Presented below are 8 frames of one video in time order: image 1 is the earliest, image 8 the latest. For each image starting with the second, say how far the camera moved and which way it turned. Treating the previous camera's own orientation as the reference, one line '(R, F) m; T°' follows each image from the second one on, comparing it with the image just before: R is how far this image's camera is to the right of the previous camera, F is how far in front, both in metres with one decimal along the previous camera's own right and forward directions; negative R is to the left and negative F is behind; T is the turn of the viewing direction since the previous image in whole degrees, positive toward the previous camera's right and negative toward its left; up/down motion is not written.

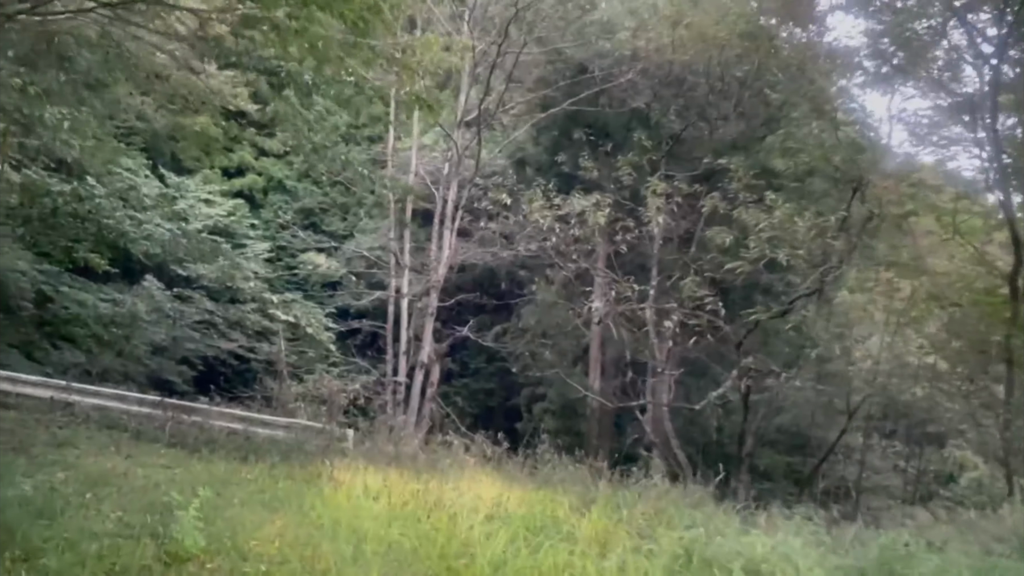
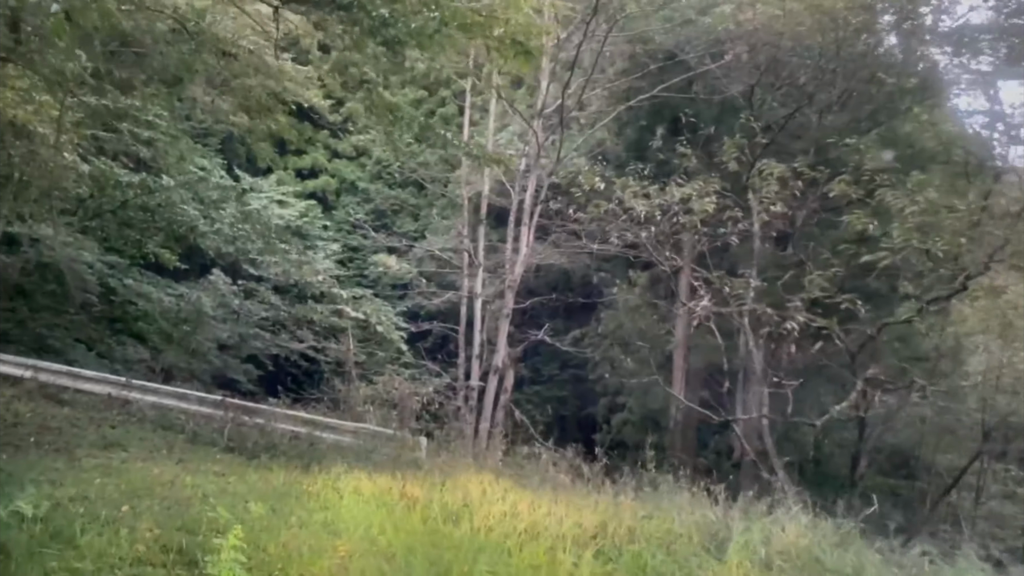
(-0.2, +0.9) m; -5°
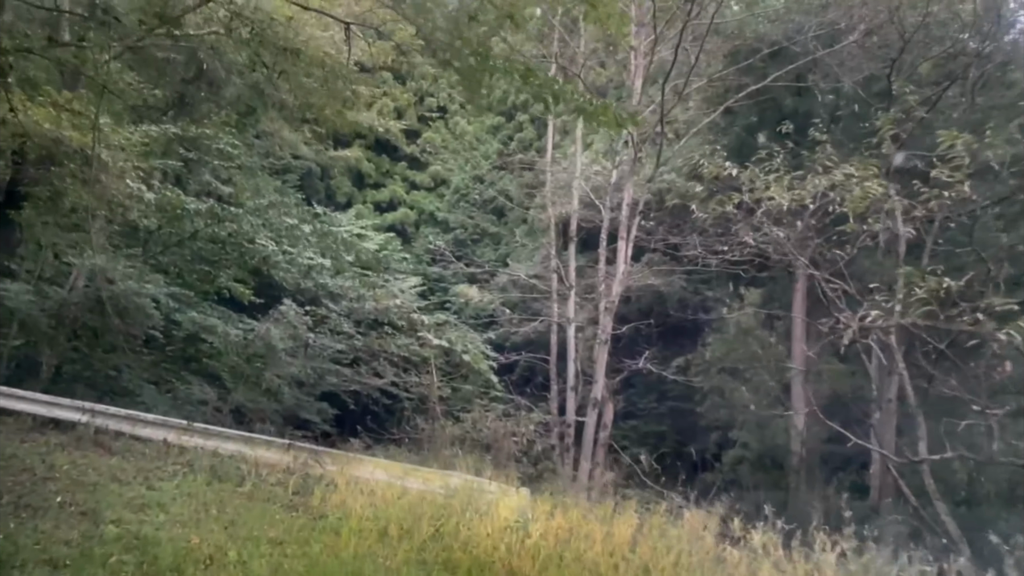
(-0.3, +1.2) m; -6°
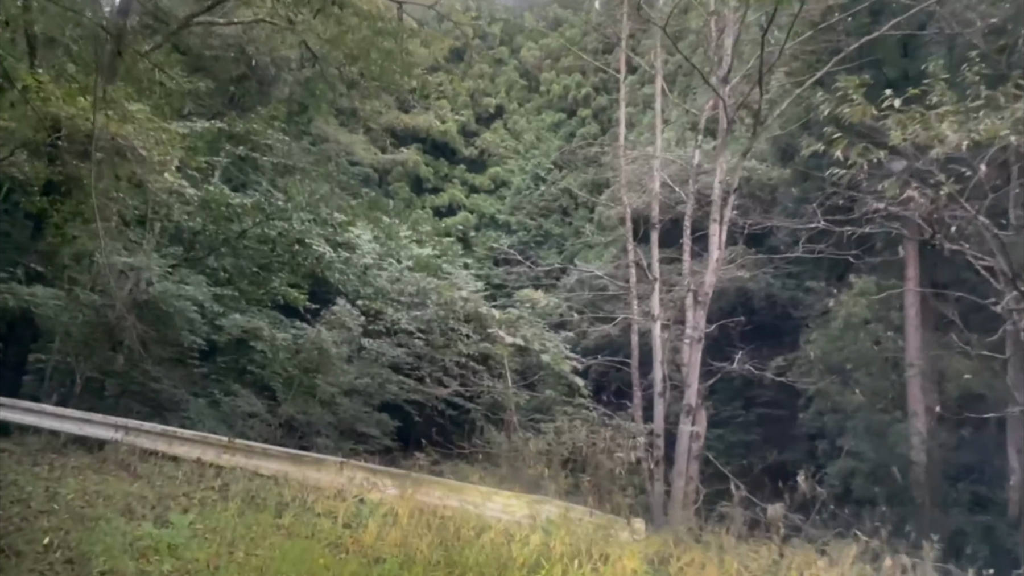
(-0.2, +1.2) m; -4°
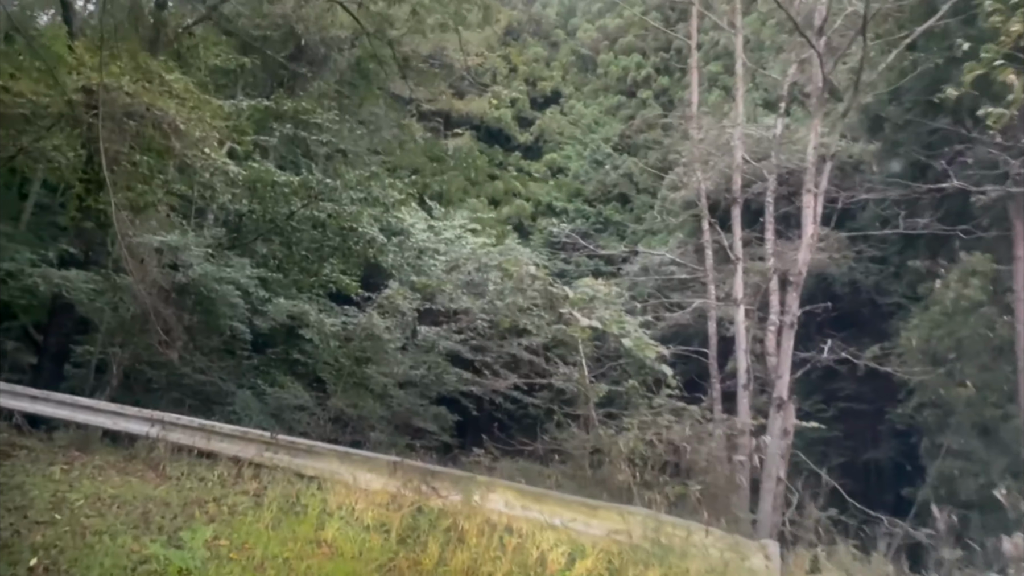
(-0.2, +0.8) m; -4°
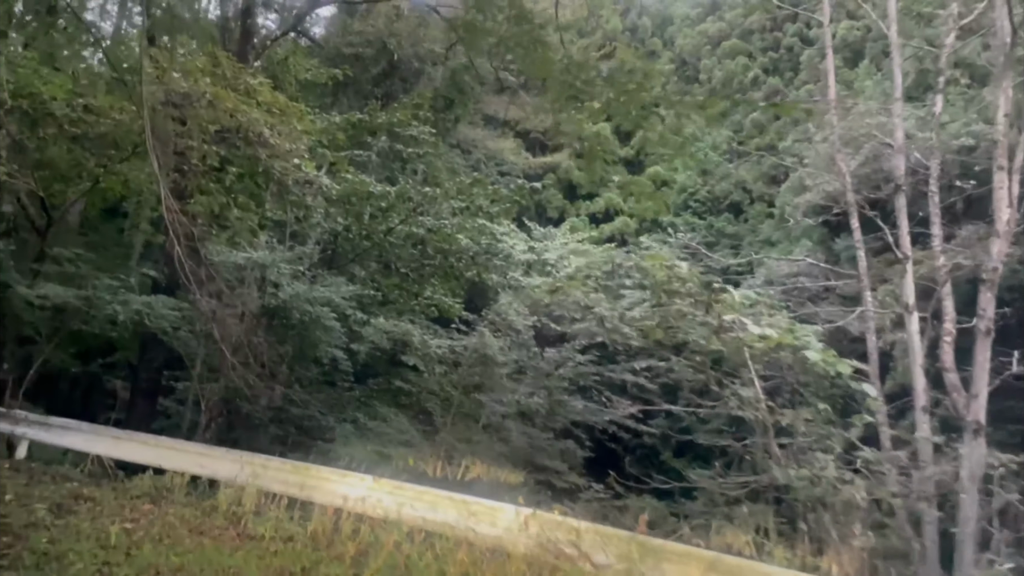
(-0.3, +1.1) m; -7°
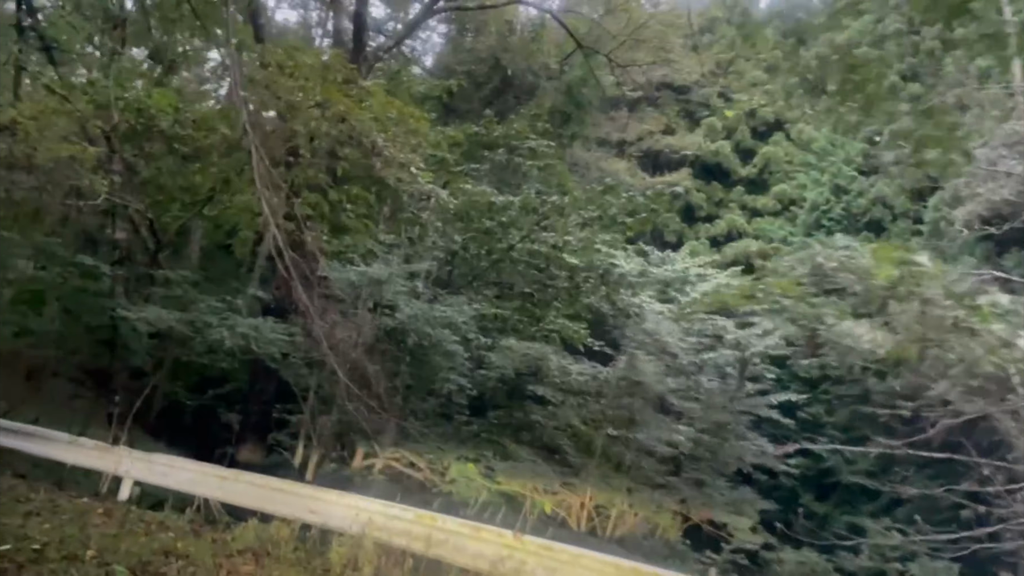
(-0.3, +0.9) m; -7°
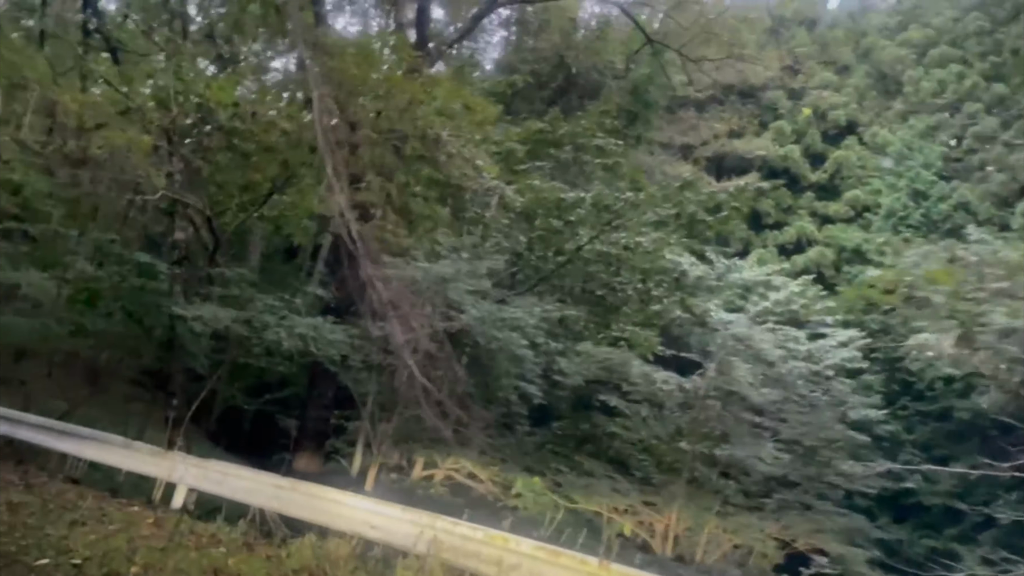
(-0.1, +0.4) m; -4°
